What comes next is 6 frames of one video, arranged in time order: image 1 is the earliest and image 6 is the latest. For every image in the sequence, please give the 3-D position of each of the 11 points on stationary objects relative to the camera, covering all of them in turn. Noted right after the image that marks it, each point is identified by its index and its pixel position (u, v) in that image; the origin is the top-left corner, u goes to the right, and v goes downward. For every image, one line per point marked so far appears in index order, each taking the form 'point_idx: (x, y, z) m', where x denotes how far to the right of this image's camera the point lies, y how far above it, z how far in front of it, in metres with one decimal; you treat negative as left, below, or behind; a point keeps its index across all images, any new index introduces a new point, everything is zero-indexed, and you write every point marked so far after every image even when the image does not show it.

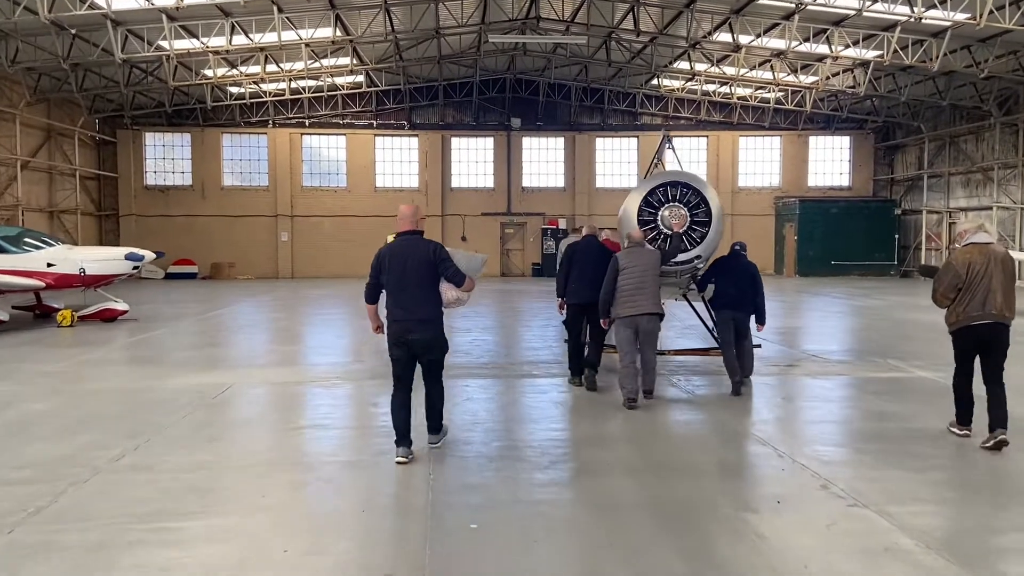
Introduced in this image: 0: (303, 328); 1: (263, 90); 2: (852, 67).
0: (-2.4, -0.5, +9.3) m
1: (-5.9, +4.7, +19.6) m
2: (+6.4, +4.2, +15.6) m
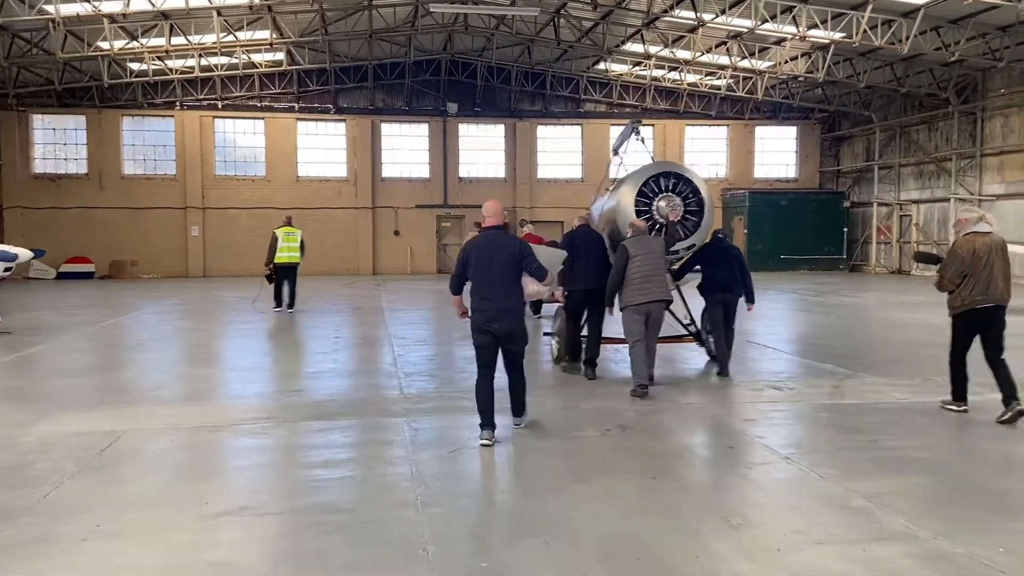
0: (-2.7, -0.5, +7.7) m
1: (-7.3, +4.7, +17.5) m
2: (+5.4, +4.2, +14.8) m
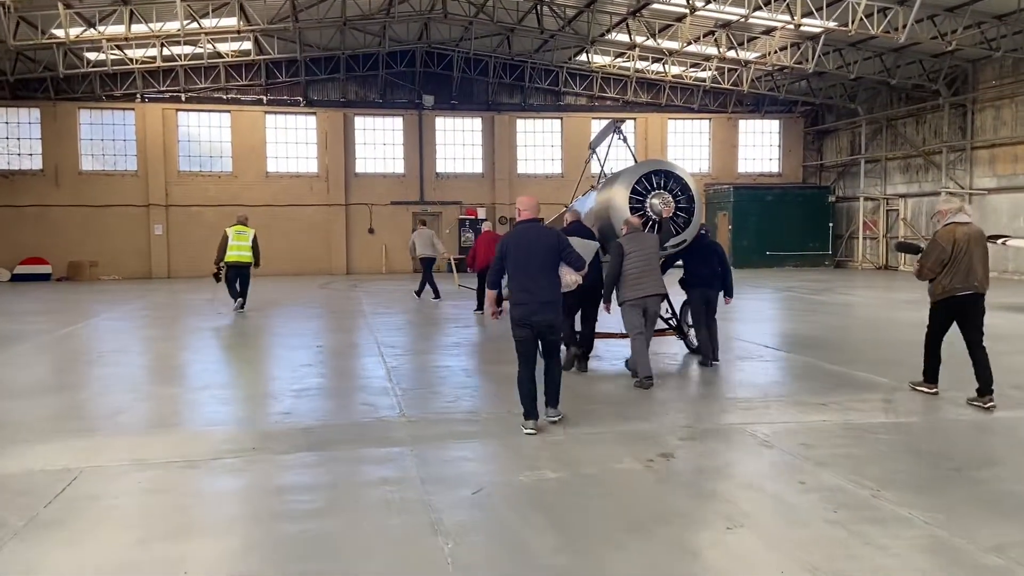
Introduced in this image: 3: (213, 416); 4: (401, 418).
0: (-2.8, -0.6, +7.0) m
1: (-7.7, +4.7, +16.6) m
2: (+5.0, +4.3, +14.3) m
3: (-1.7, -0.7, +4.6) m
4: (-0.6, -0.7, +4.6) m
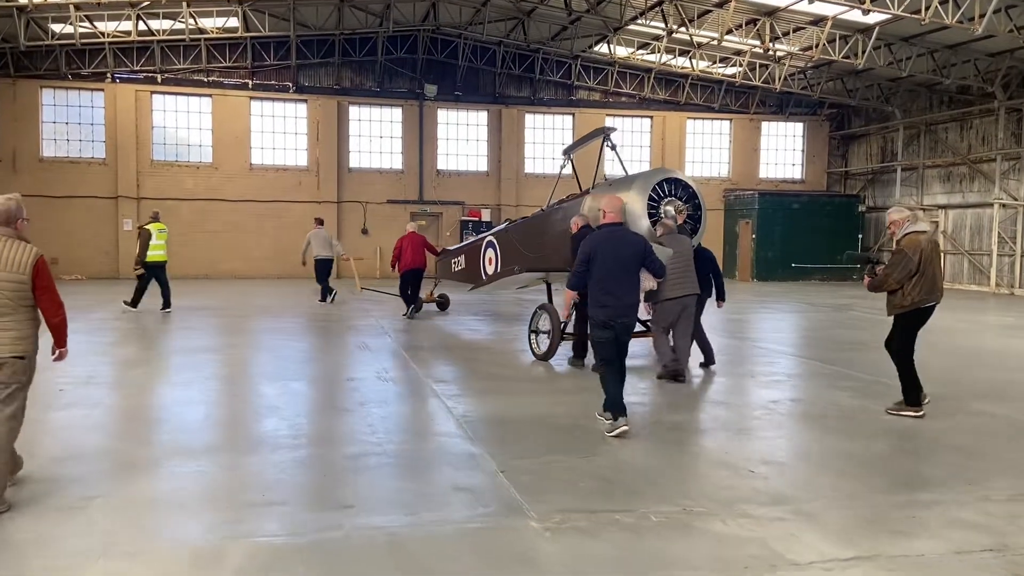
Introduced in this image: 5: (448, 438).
0: (-2.2, -0.6, +5.4) m
1: (-7.4, +4.6, +14.9) m
2: (+5.4, +4.0, +13.1) m
3: (-1.0, -0.8, +3.0) m
4: (0.0, -0.8, +3.1) m
5: (-0.3, -0.8, +4.2) m
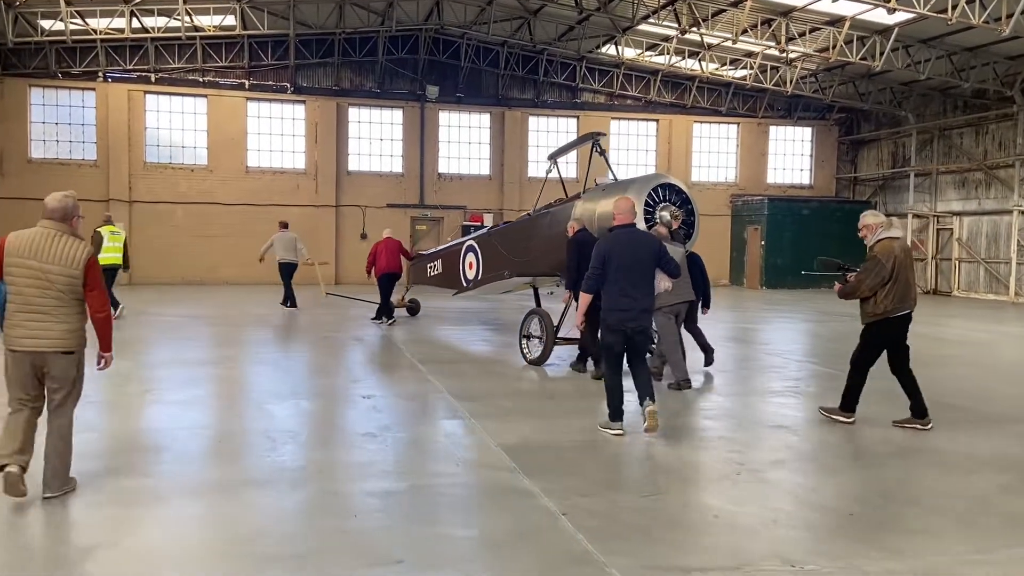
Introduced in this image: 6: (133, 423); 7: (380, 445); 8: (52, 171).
0: (-2.0, -0.7, +4.9) m
1: (-7.3, +4.5, +14.3) m
2: (+5.5, +3.9, +12.7) m
3: (-0.8, -0.9, +2.6) m
4: (+0.2, -0.9, +2.6) m
5: (-0.1, -0.8, +3.7) m
6: (-2.0, -0.7, +4.6) m
7: (-0.5, -0.8, +4.0) m
8: (-8.8, +2.2, +15.8) m
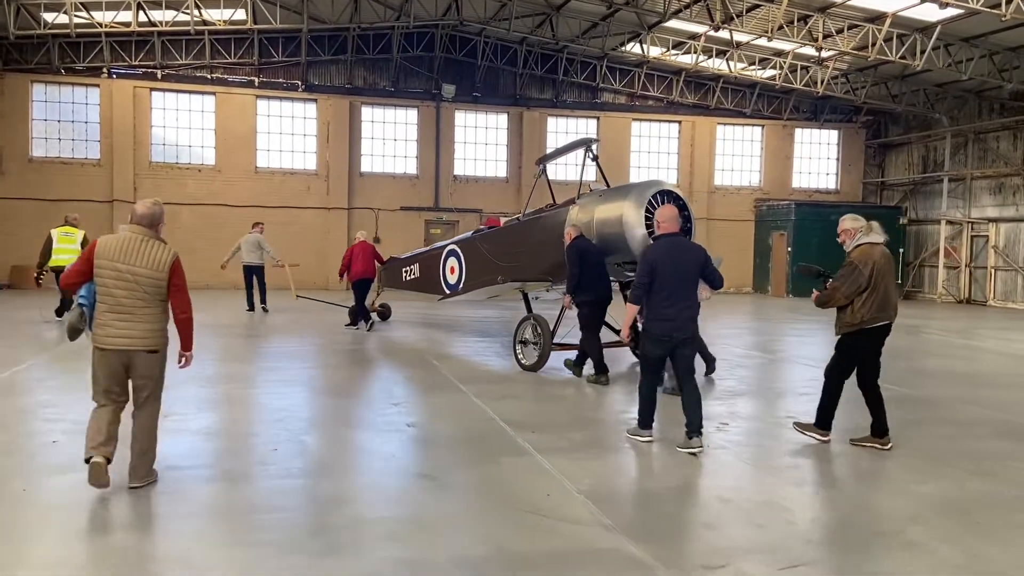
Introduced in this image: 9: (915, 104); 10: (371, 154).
0: (-1.7, -0.8, +4.3) m
1: (-7.0, +4.5, +13.8) m
2: (+5.9, +3.8, +12.1) m
3: (-0.5, -0.9, +2.0) m
4: (+0.6, -0.9, +2.0) m
5: (+0.2, -0.9, +3.2) m
6: (-1.7, -0.8, +4.0) m
7: (-0.2, -0.9, +3.5) m
8: (-8.4, +2.2, +15.2) m
9: (+7.7, +3.5, +16.0) m
10: (-2.9, +2.7, +16.7) m
